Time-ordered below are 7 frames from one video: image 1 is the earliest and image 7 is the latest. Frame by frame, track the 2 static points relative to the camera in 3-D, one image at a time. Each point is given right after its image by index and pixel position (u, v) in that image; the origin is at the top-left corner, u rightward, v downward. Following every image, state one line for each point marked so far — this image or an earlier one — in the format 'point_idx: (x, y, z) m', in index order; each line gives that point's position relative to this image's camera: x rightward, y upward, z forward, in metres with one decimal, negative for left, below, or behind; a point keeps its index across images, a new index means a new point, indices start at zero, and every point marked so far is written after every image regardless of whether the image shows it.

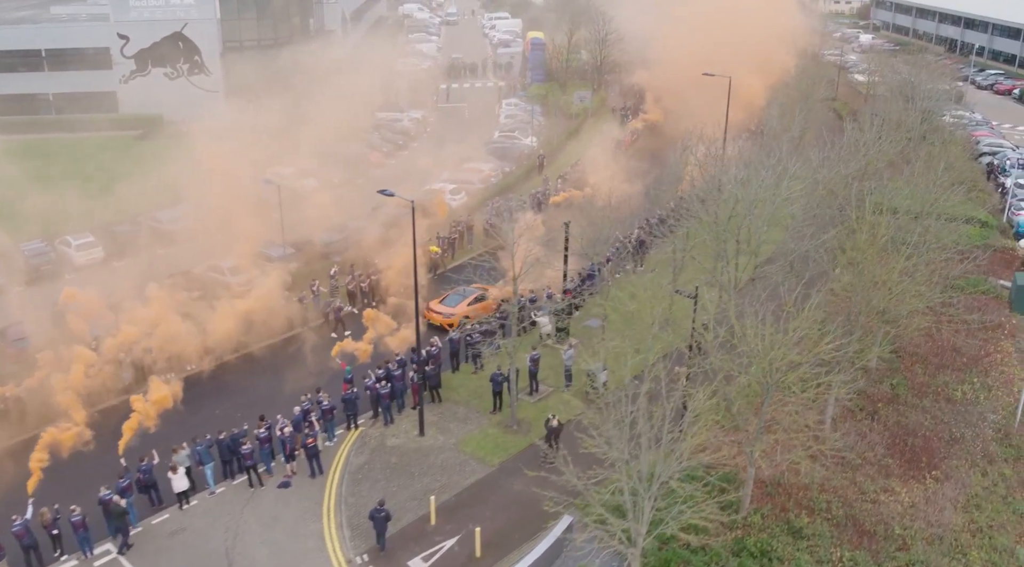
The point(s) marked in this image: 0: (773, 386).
0: (+4.7, -1.9, +19.1) m
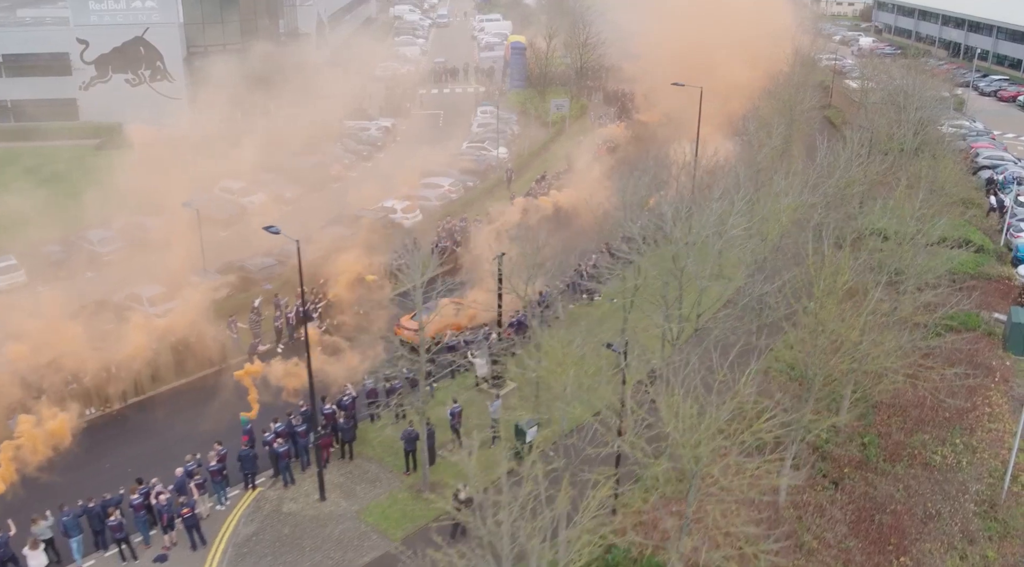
0: (+2.9, -2.8, +16.0) m
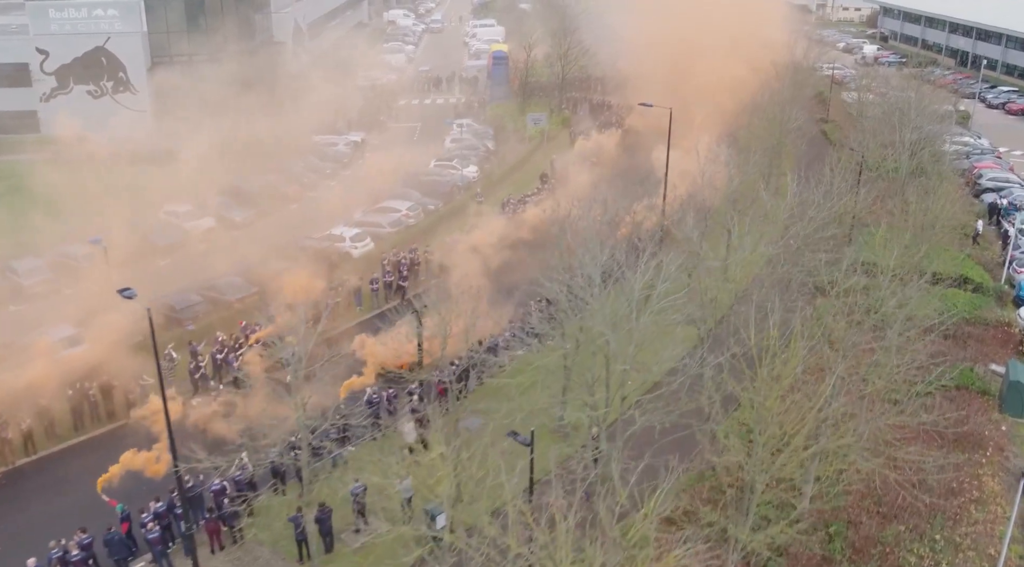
0: (+1.1, -4.0, +12.9) m
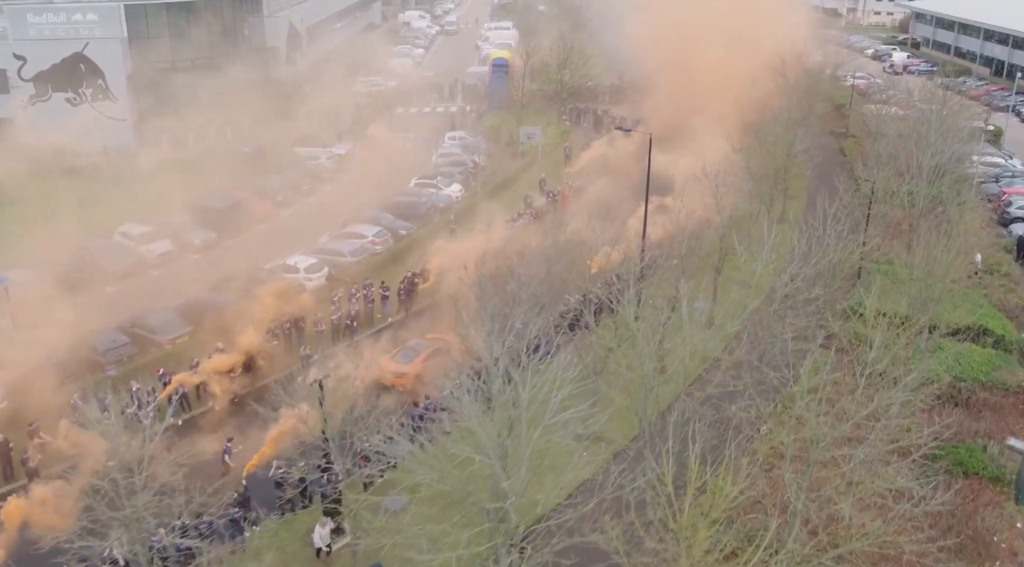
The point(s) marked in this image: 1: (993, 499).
0: (-0.7, -5.2, +9.6) m
1: (+9.0, -4.1, +19.7) m
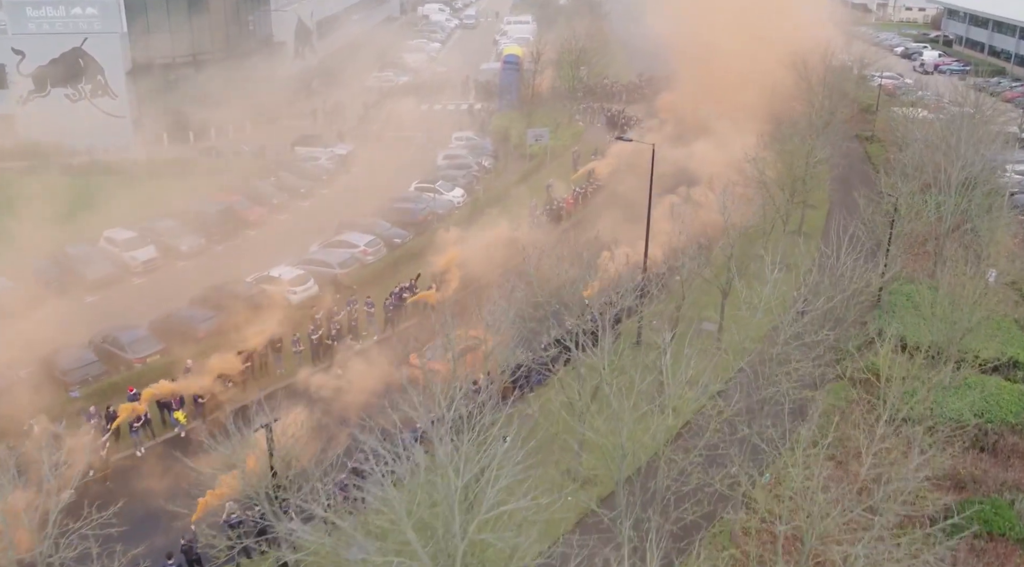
0: (-1.4, -5.8, +7.7) m
1: (+8.5, -4.7, +17.6) m
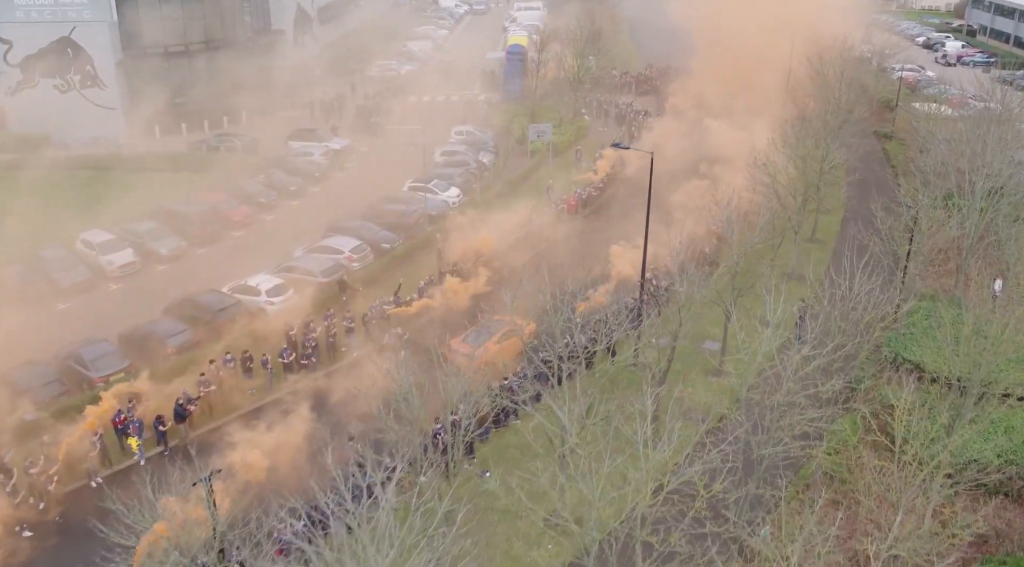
0: (-2.0, -6.5, +6.0) m
1: (+8.0, -5.3, +15.7) m
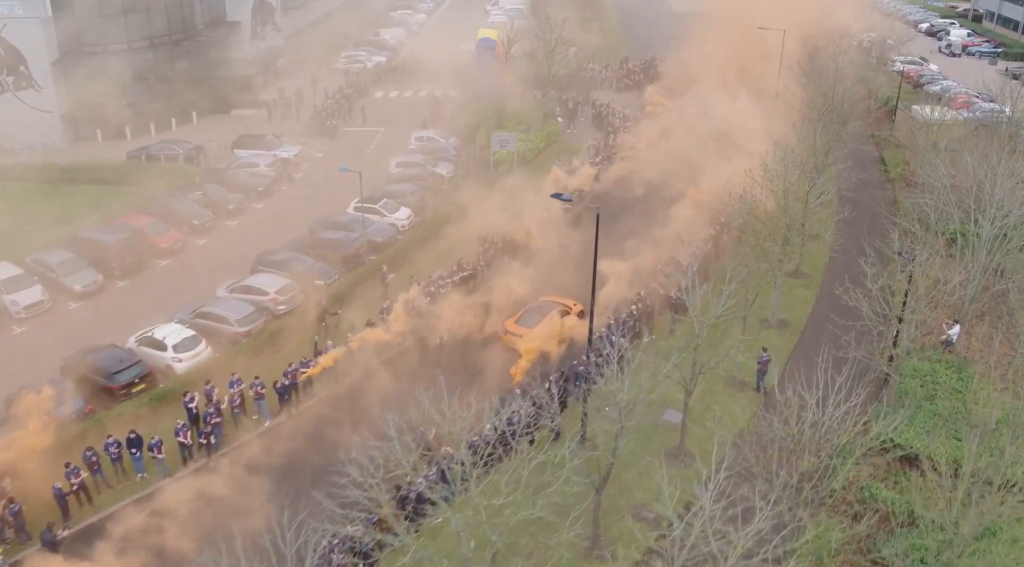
0: (-3.5, -8.4, +2.7) m
1: (+6.6, -6.9, +12.3) m
